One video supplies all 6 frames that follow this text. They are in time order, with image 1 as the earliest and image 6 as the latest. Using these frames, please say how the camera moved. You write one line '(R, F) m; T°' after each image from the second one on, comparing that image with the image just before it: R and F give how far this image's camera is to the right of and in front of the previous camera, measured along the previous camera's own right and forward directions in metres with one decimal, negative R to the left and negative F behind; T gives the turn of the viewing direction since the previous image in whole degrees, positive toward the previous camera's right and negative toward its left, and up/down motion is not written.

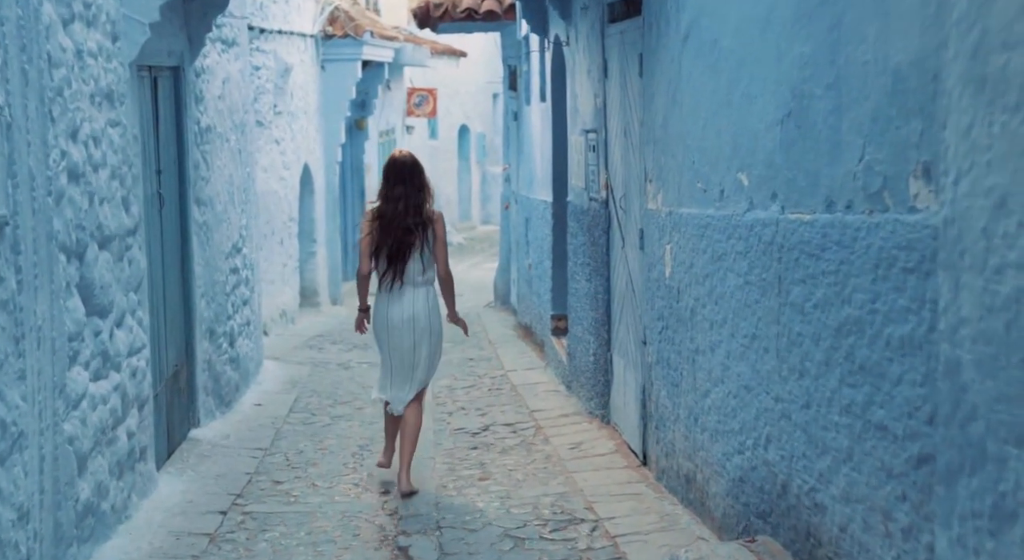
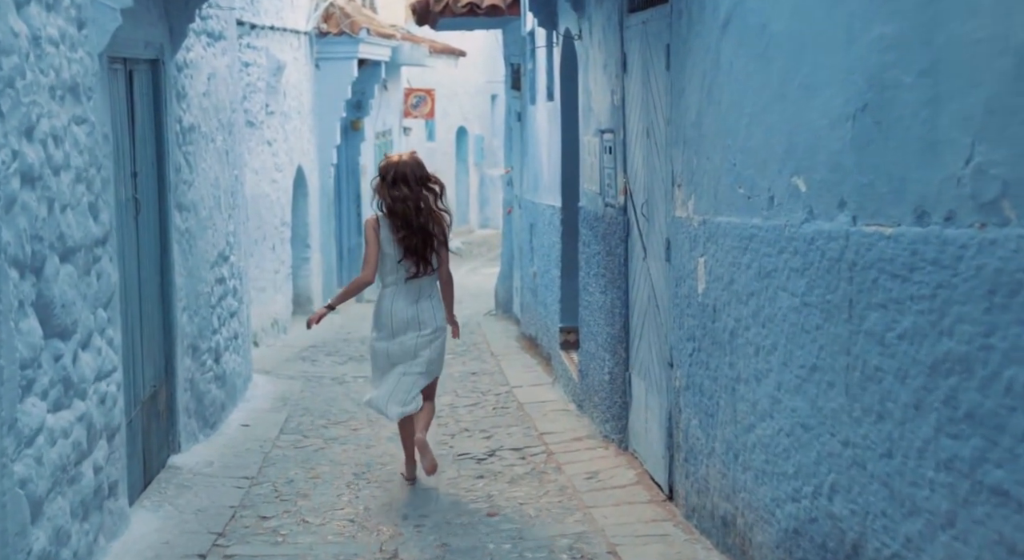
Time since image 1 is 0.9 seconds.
(-0.1, +0.7) m; 0°
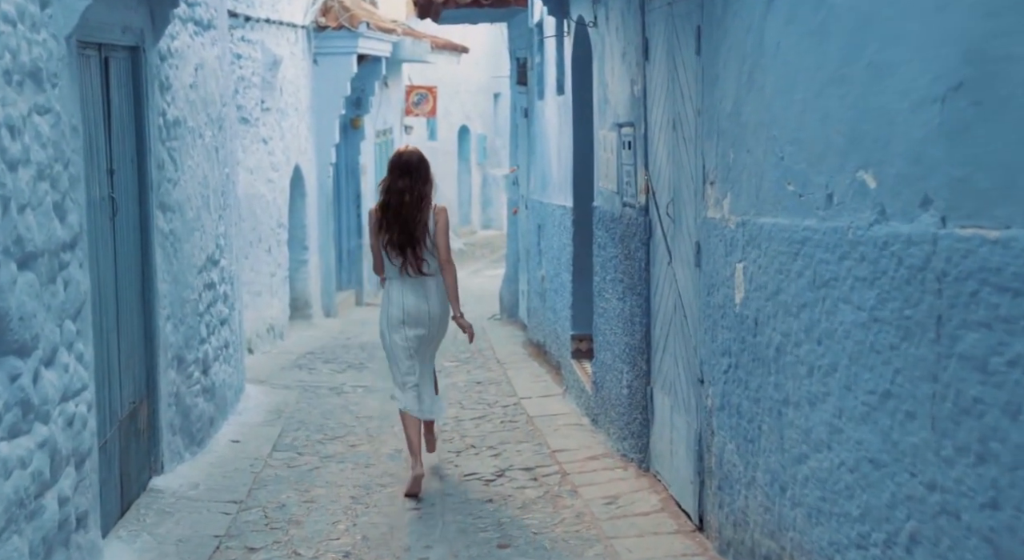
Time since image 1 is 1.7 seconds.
(0.0, +0.6) m; 0°
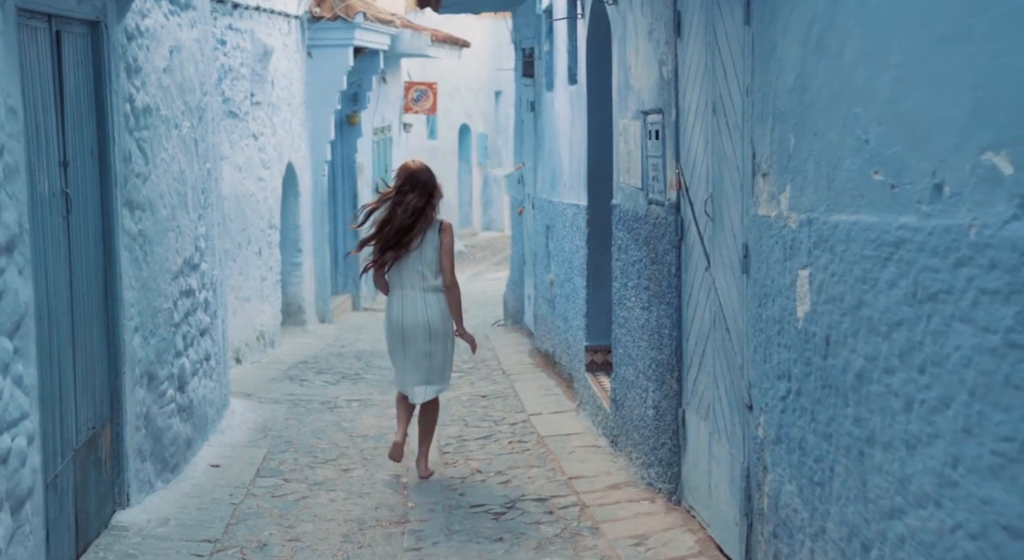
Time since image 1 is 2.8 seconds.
(-0.1, +0.8) m; 0°
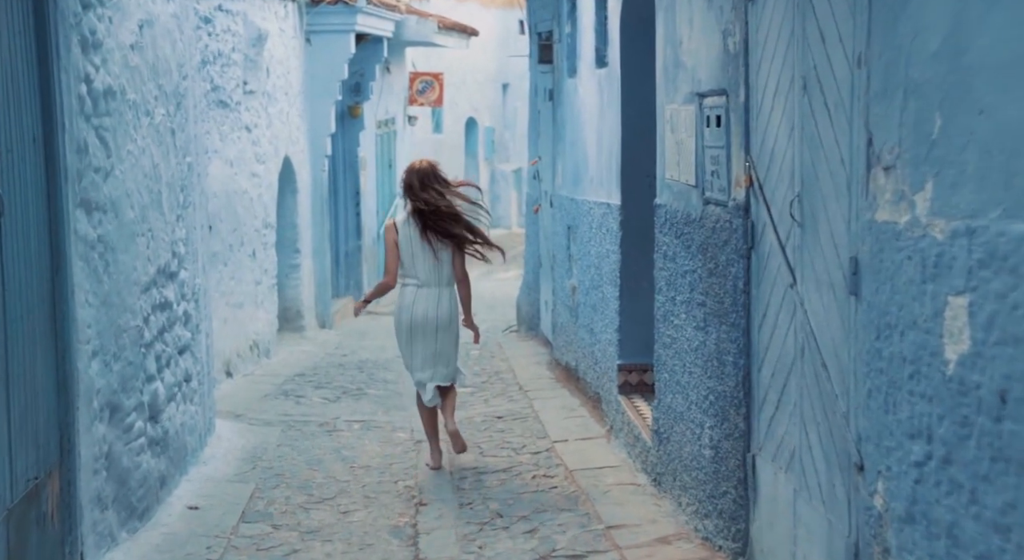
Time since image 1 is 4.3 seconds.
(-0.1, +1.1) m; 0°
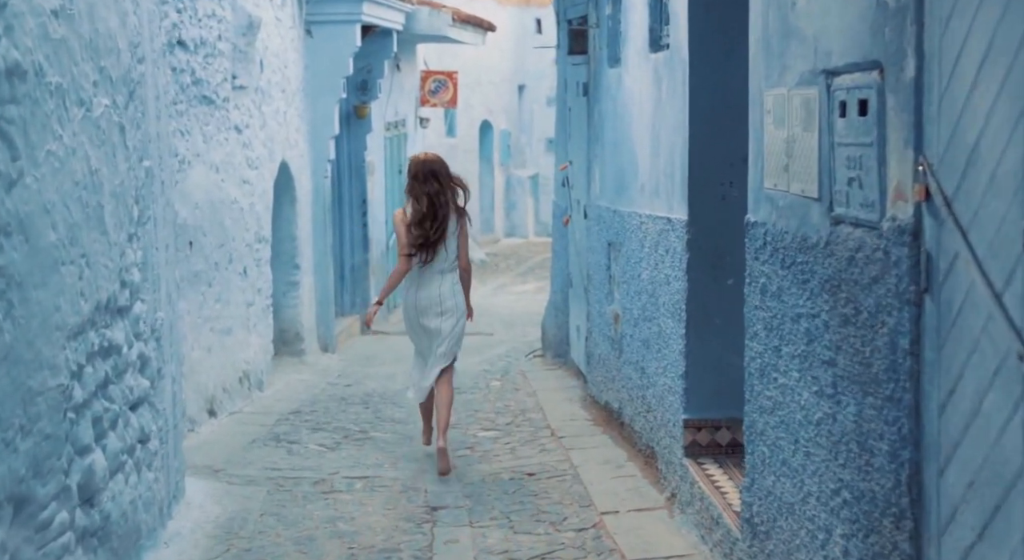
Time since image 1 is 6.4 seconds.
(-0.1, +1.5) m; 0°
